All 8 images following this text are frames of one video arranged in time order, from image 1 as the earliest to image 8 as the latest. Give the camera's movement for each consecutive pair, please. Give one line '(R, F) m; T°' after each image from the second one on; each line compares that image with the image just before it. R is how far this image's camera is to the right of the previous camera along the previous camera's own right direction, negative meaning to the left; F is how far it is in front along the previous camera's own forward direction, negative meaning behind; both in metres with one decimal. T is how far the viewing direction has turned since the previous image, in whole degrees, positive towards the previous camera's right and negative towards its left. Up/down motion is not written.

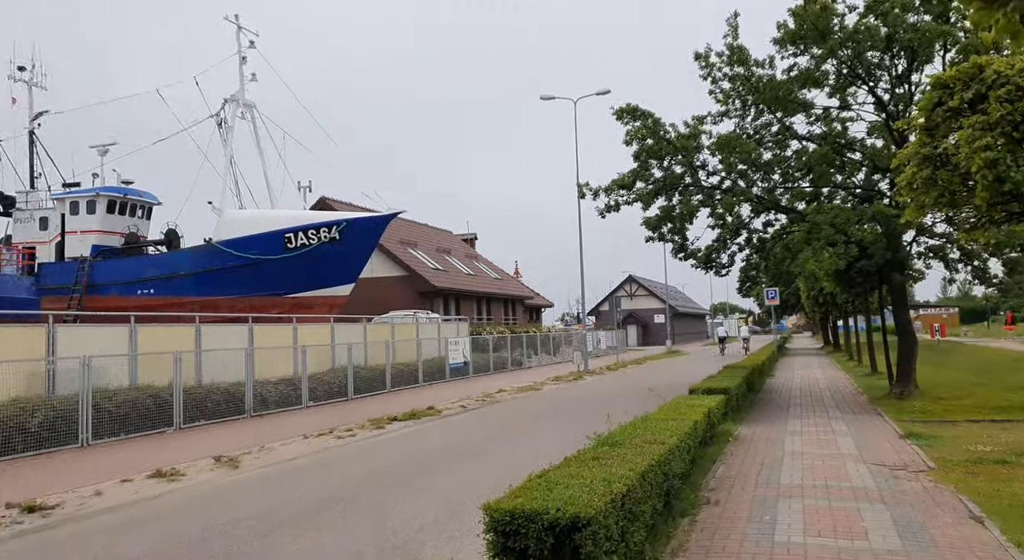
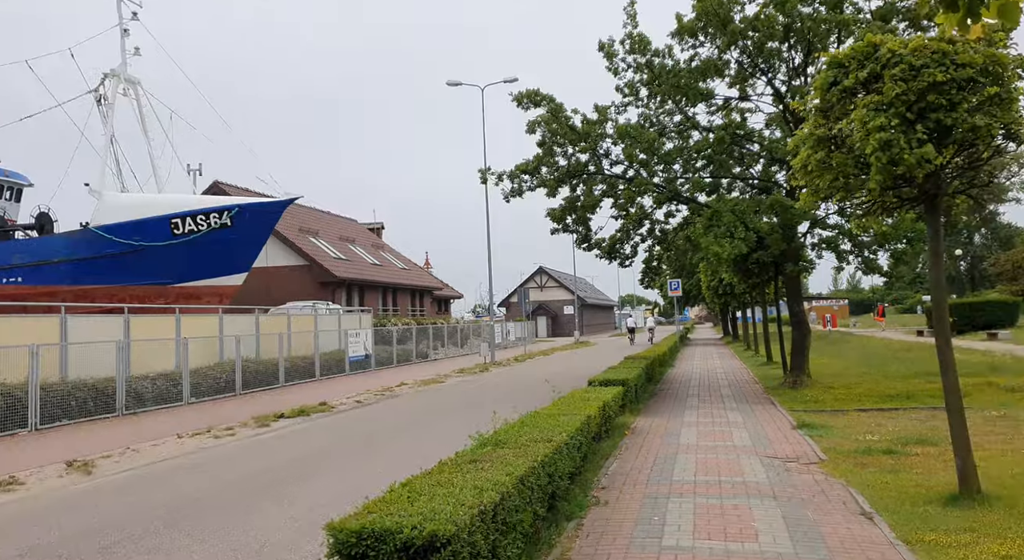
(+0.4, +0.7) m; +8°
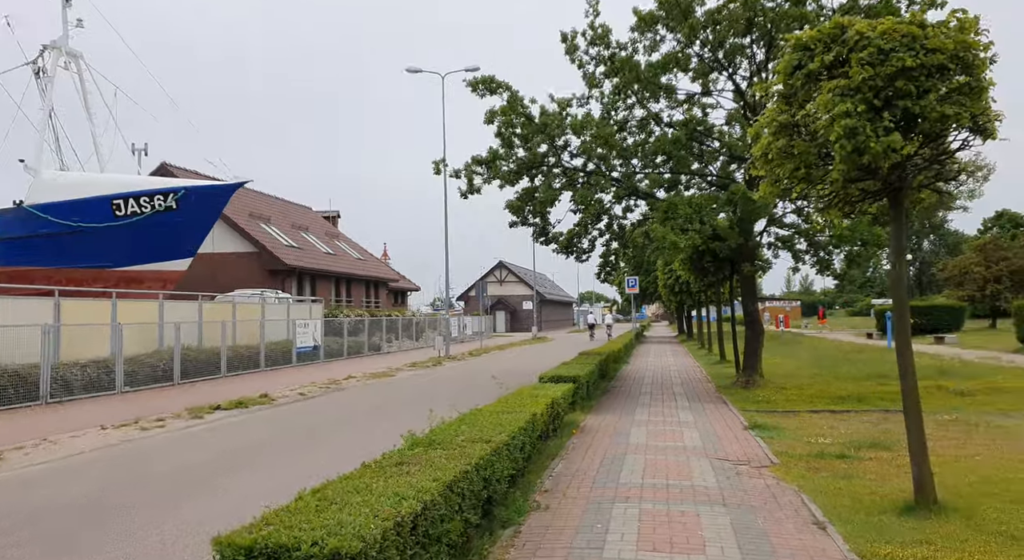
(+0.2, +0.5) m; +3°
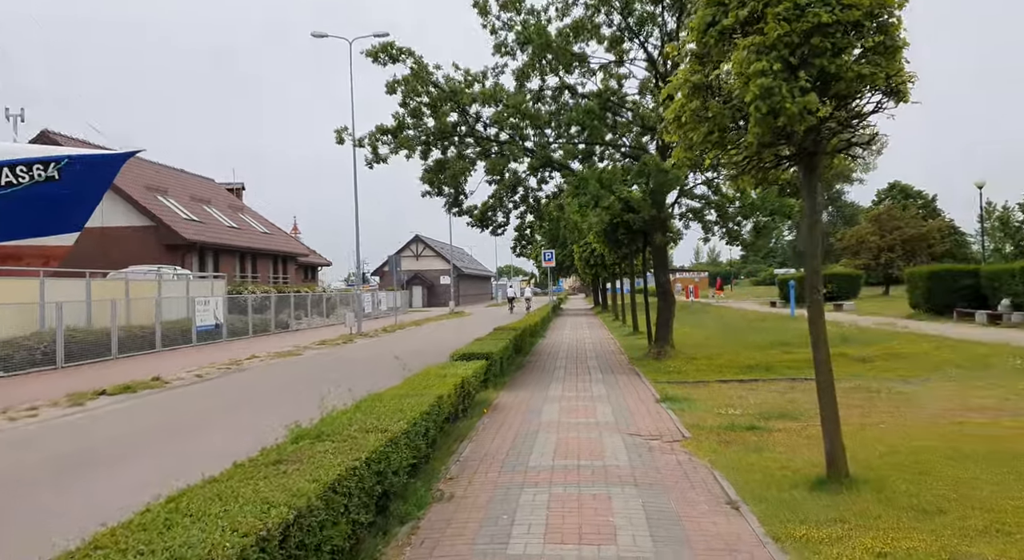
(+0.2, +0.5) m; +7°
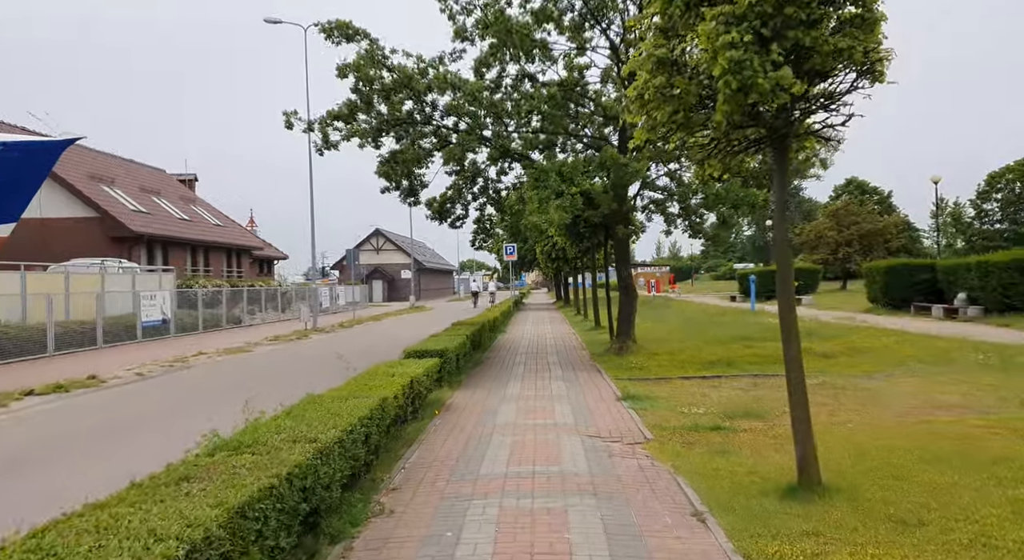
(+0.1, +0.5) m; +3°
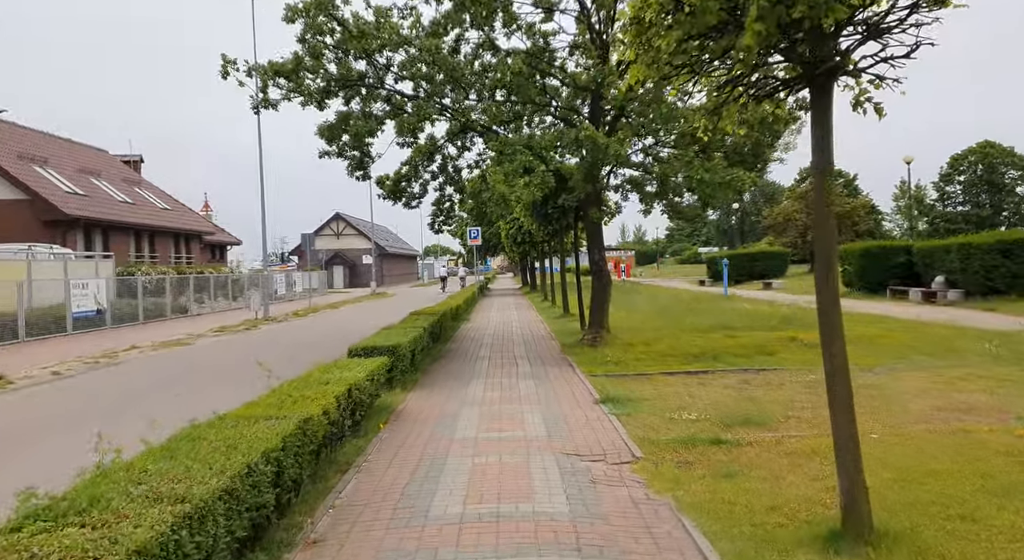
(+0.1, +1.3) m; +3°
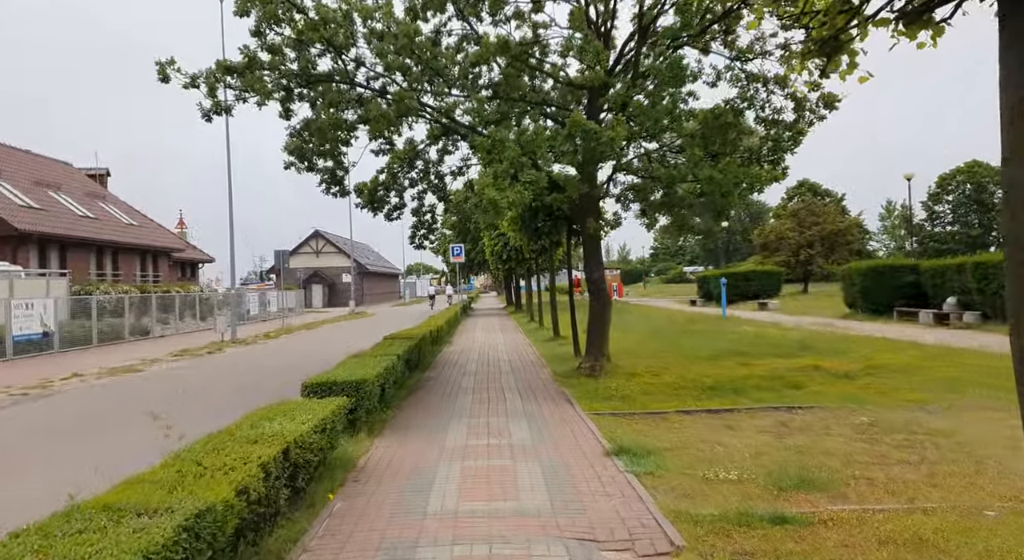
(-0.1, +1.5) m; +1°
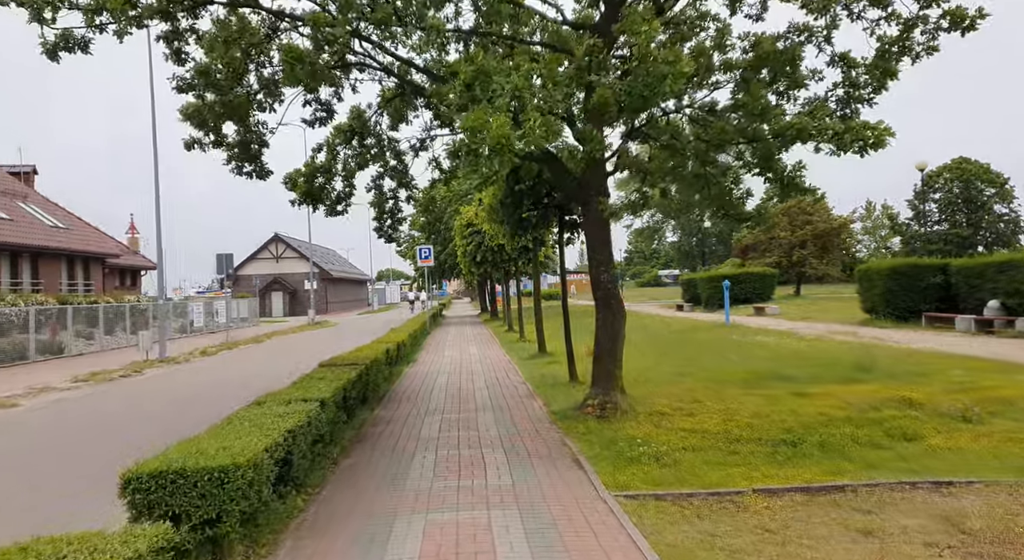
(-0.1, +3.1) m; +2°
